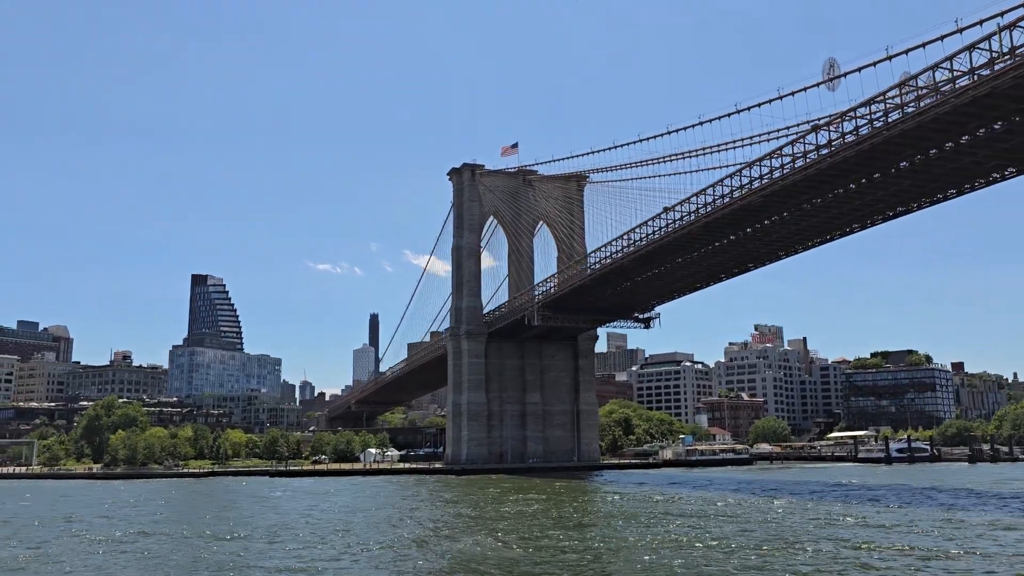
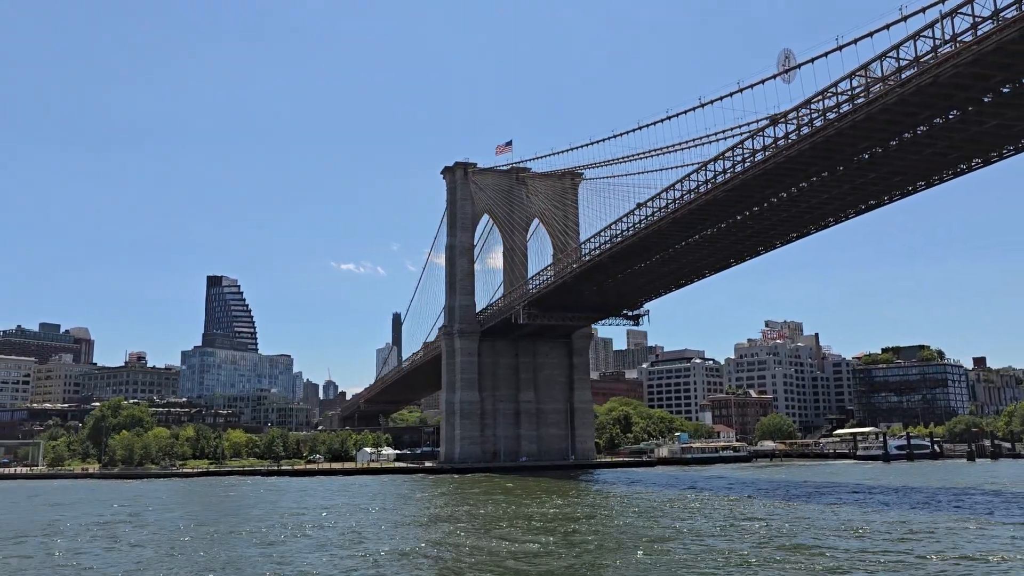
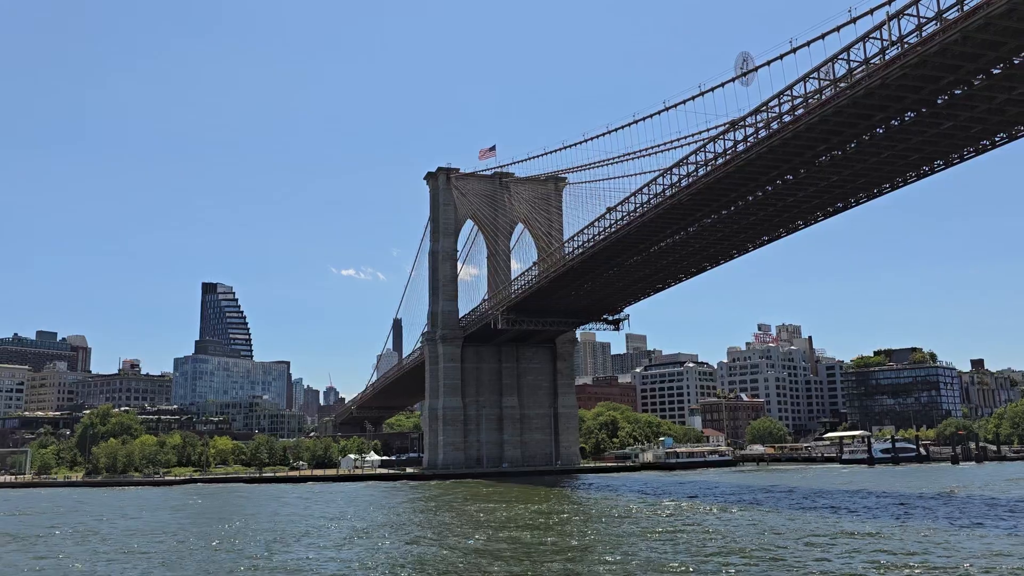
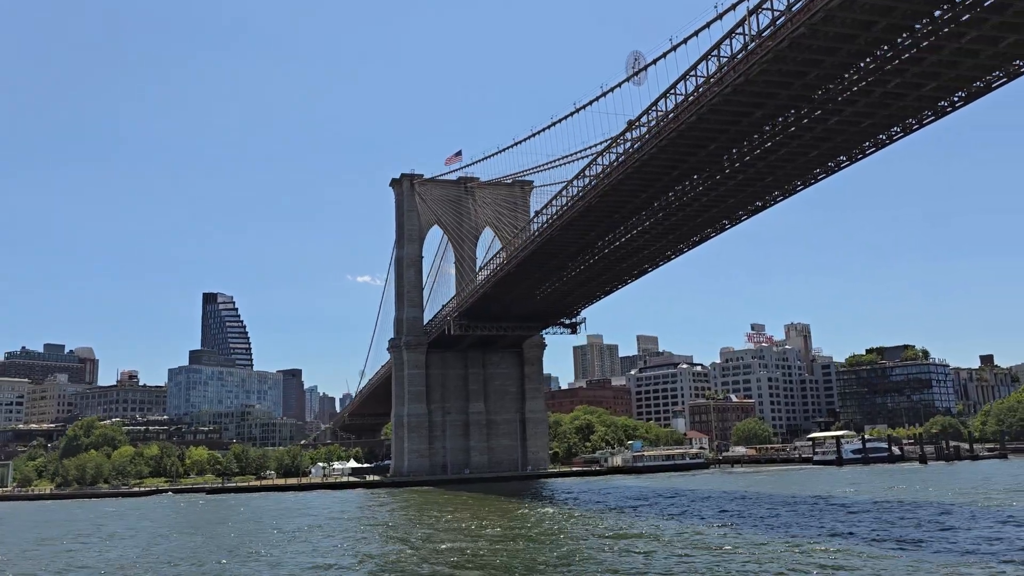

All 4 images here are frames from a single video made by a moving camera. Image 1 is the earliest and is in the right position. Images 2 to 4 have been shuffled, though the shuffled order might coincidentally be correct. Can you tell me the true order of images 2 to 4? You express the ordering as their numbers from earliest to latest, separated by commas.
2, 3, 4
